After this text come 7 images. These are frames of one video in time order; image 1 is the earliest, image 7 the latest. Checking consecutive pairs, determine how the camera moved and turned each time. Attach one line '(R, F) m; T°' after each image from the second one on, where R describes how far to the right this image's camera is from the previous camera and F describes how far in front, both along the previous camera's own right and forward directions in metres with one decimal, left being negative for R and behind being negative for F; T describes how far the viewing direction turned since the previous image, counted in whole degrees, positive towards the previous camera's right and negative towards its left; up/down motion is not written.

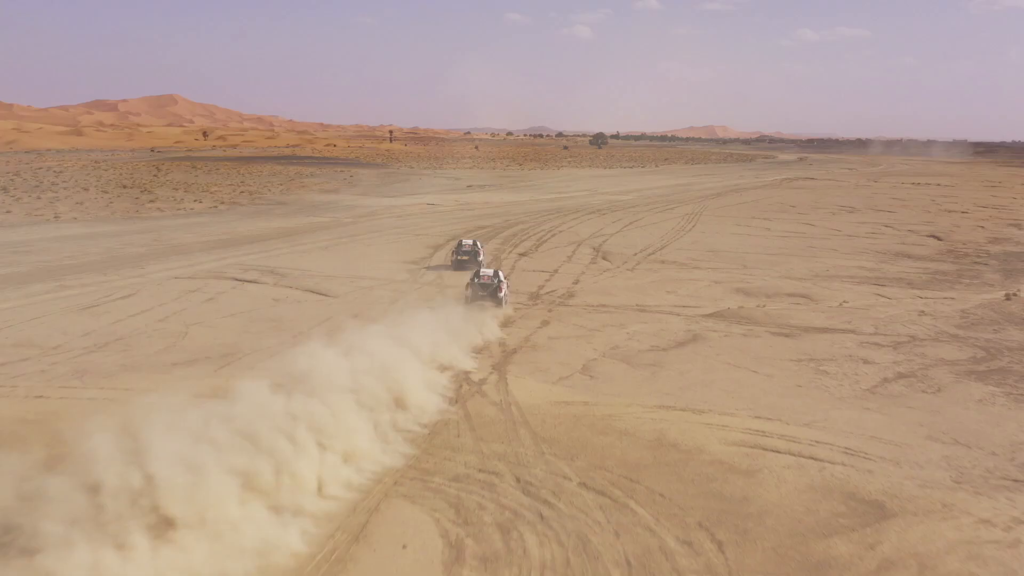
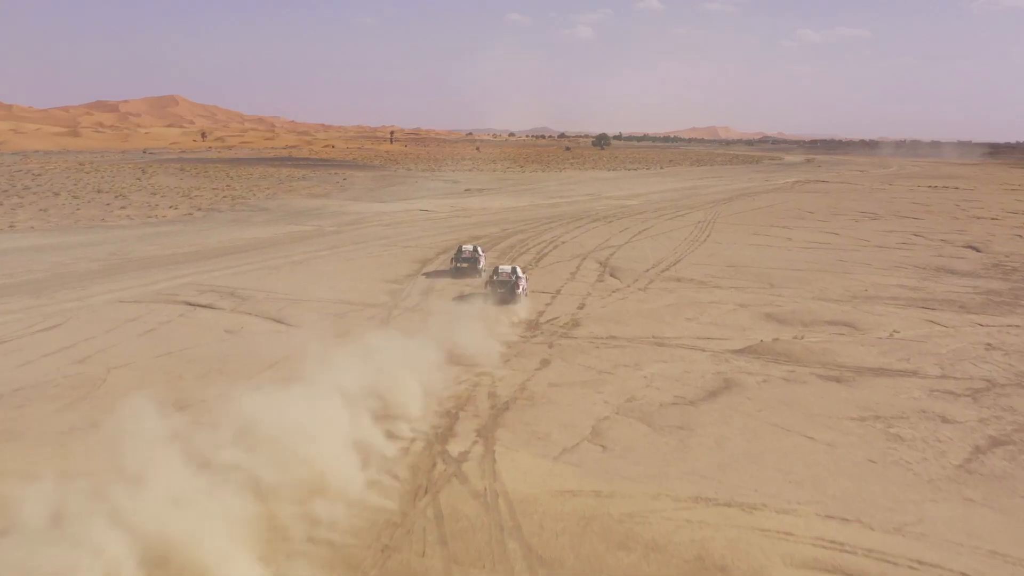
(+0.2, +2.9) m; 0°
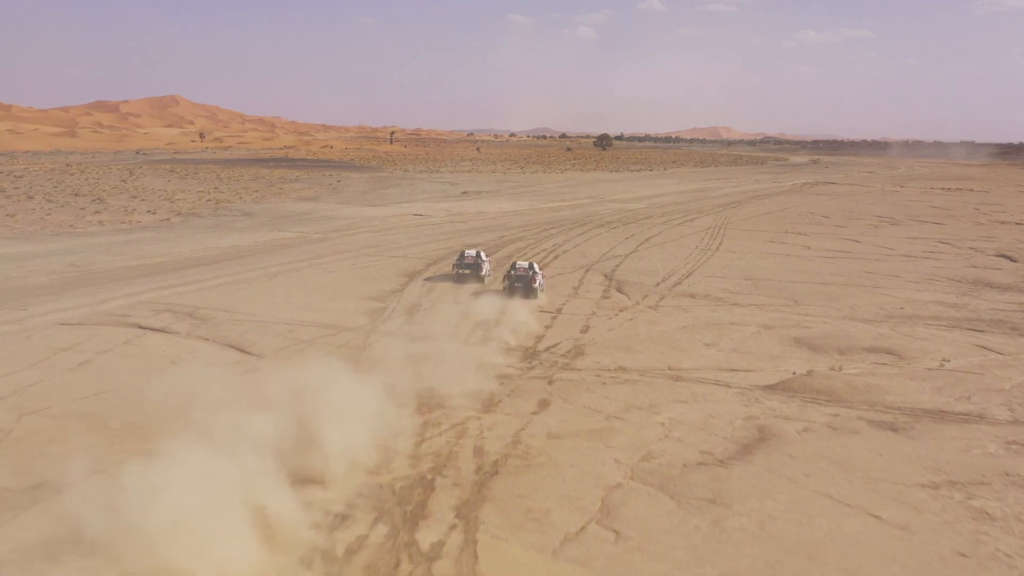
(+0.2, +2.2) m; 0°
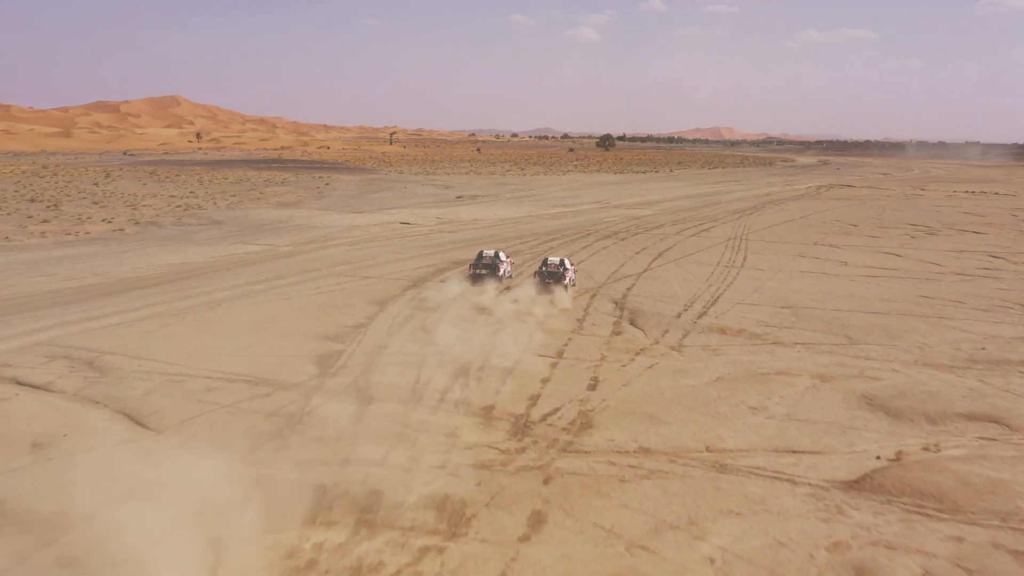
(+0.3, +3.8) m; 0°
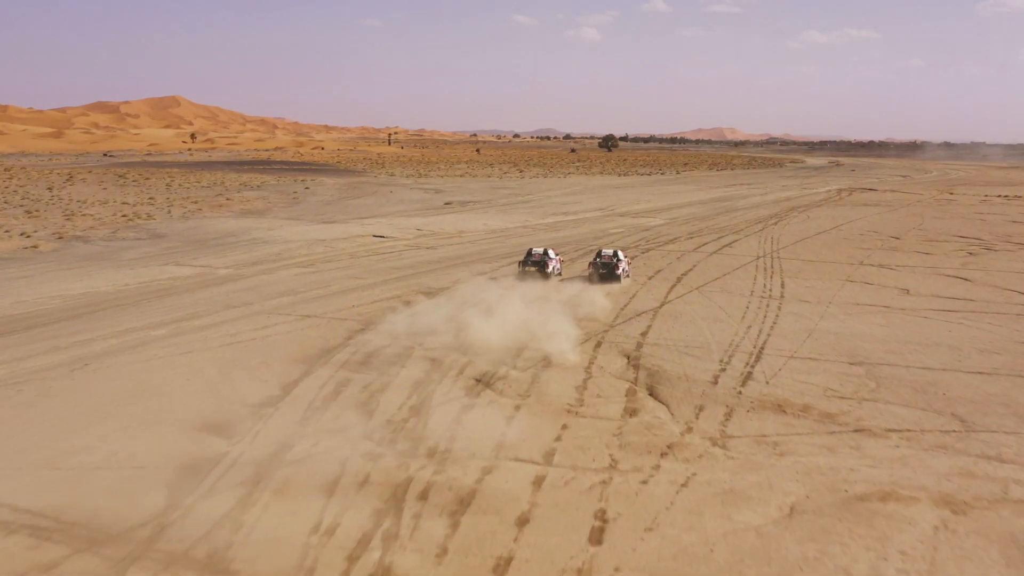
(+0.5, +4.9) m; 0°
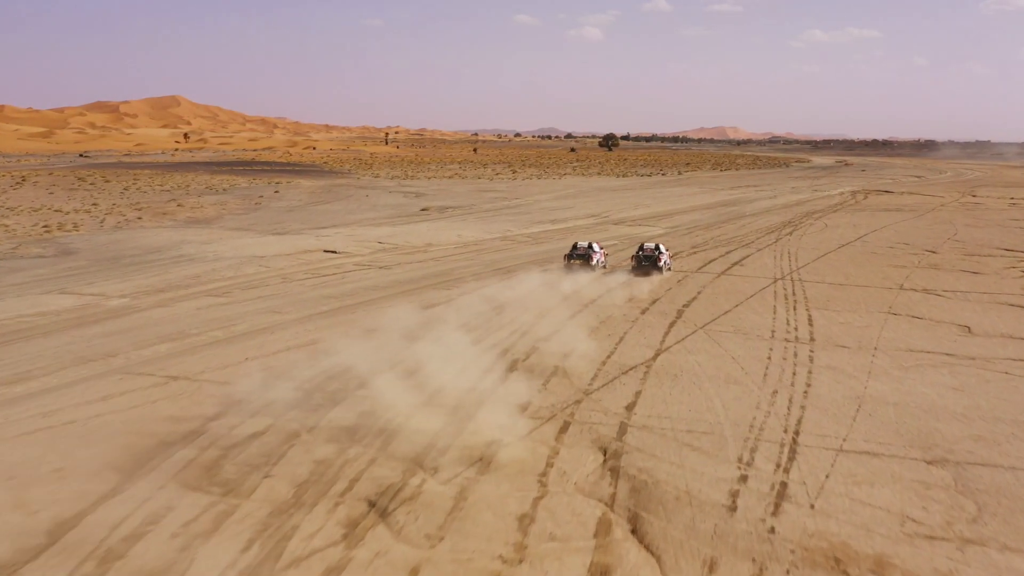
(+1.1, +4.6) m; 0°
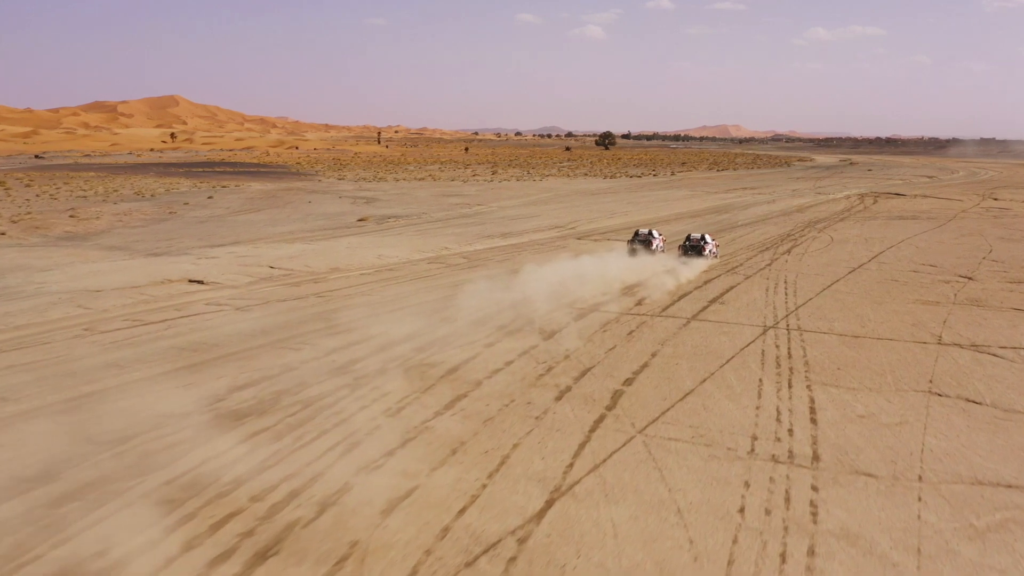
(+2.6, +6.1) m; 0°
